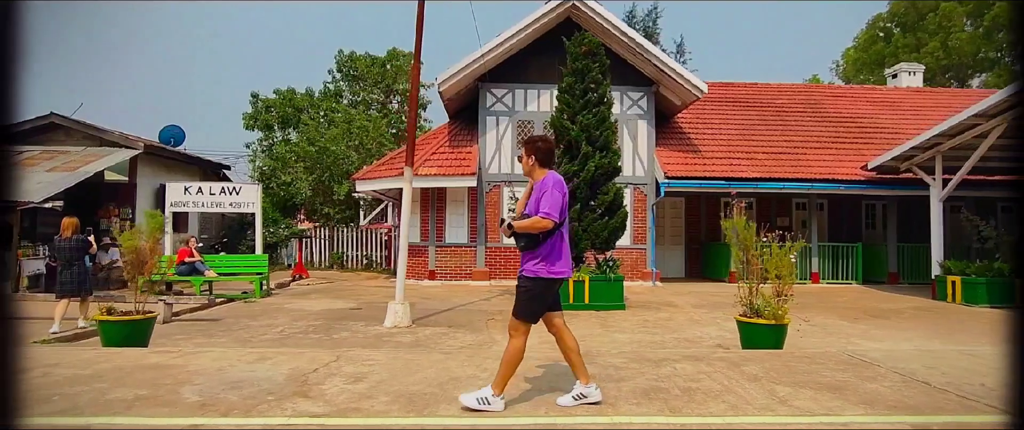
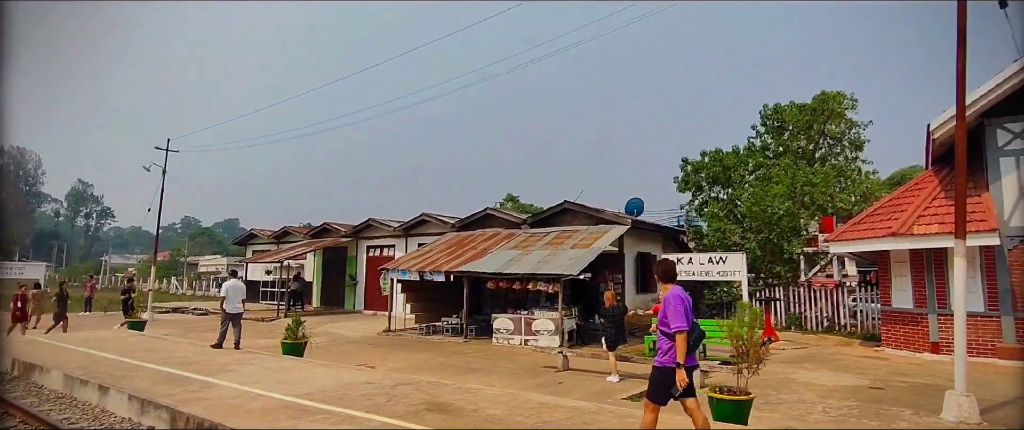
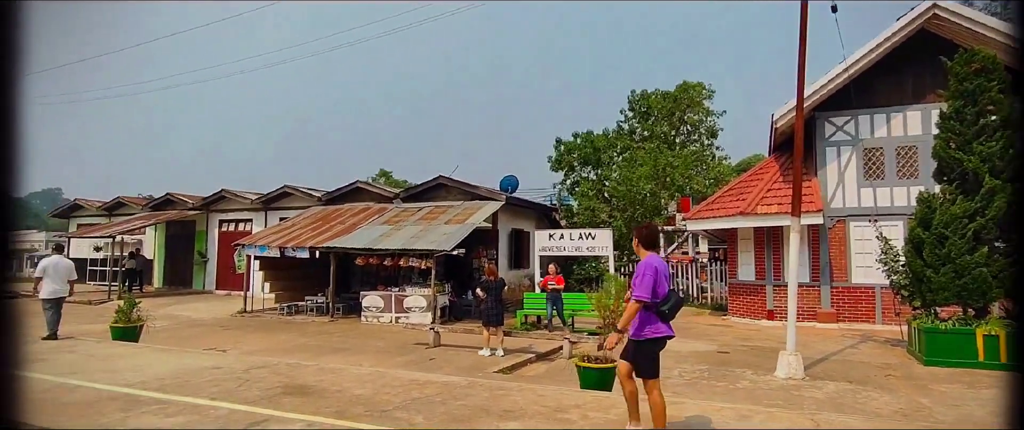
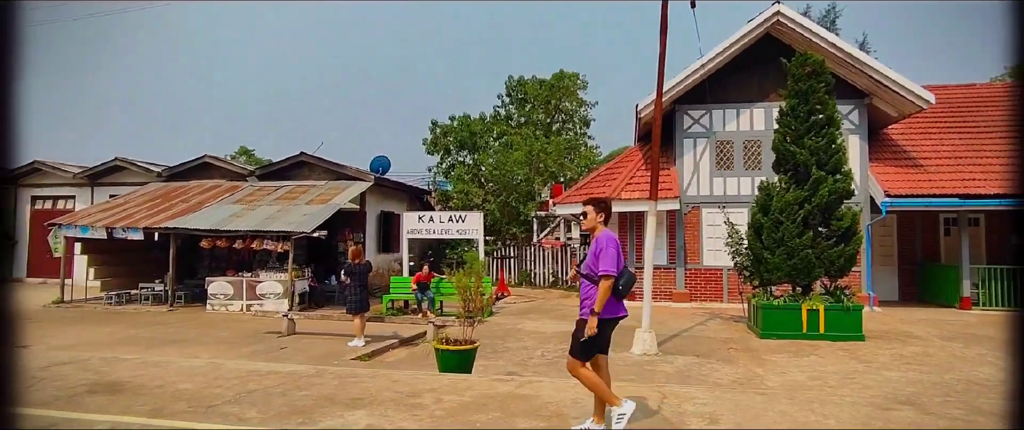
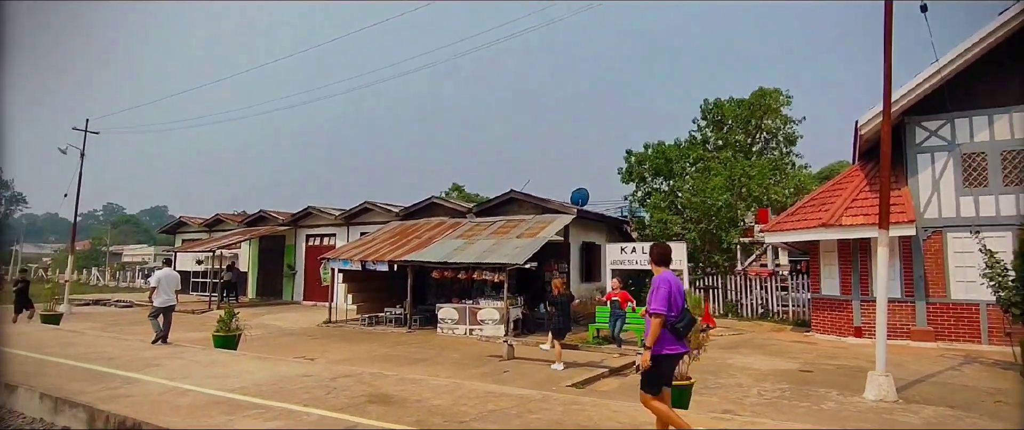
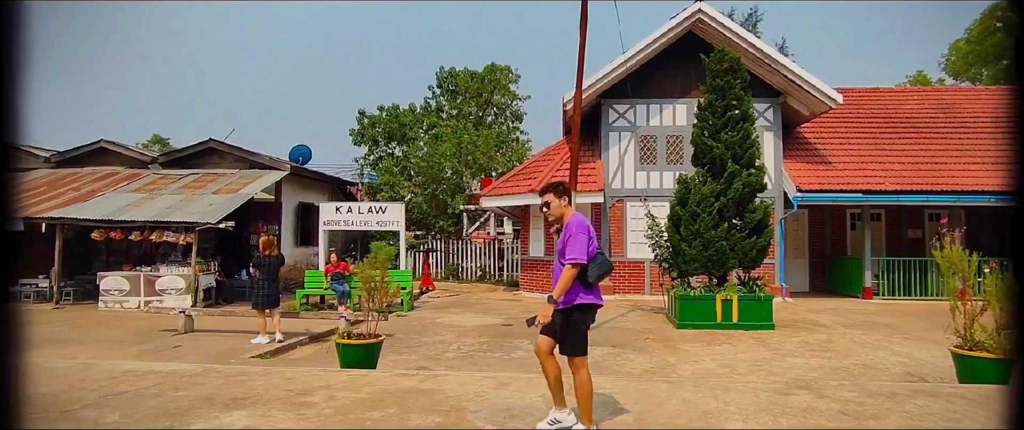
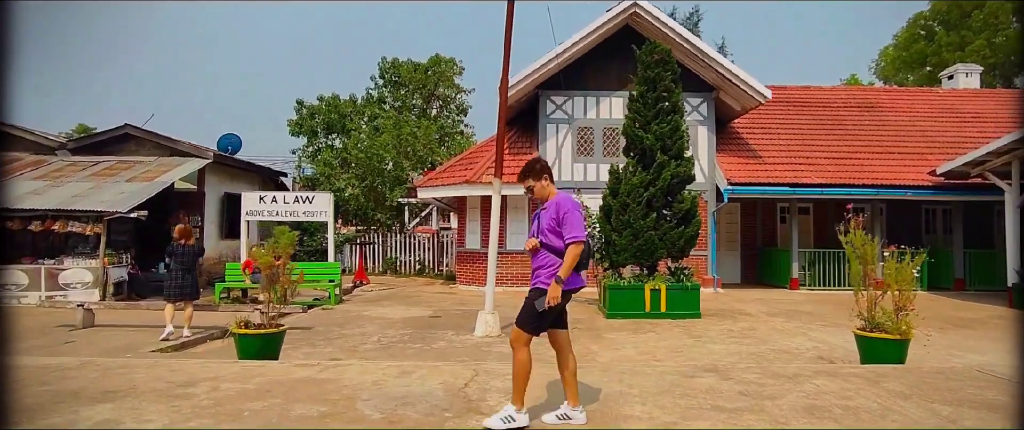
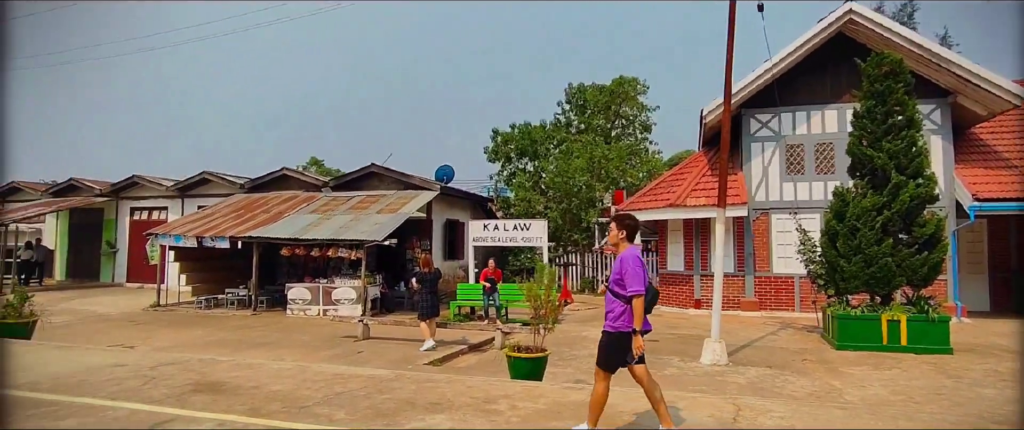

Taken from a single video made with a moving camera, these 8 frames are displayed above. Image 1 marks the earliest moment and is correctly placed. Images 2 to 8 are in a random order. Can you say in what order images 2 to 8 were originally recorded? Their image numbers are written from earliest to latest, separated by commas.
7, 6, 4, 8, 3, 5, 2
